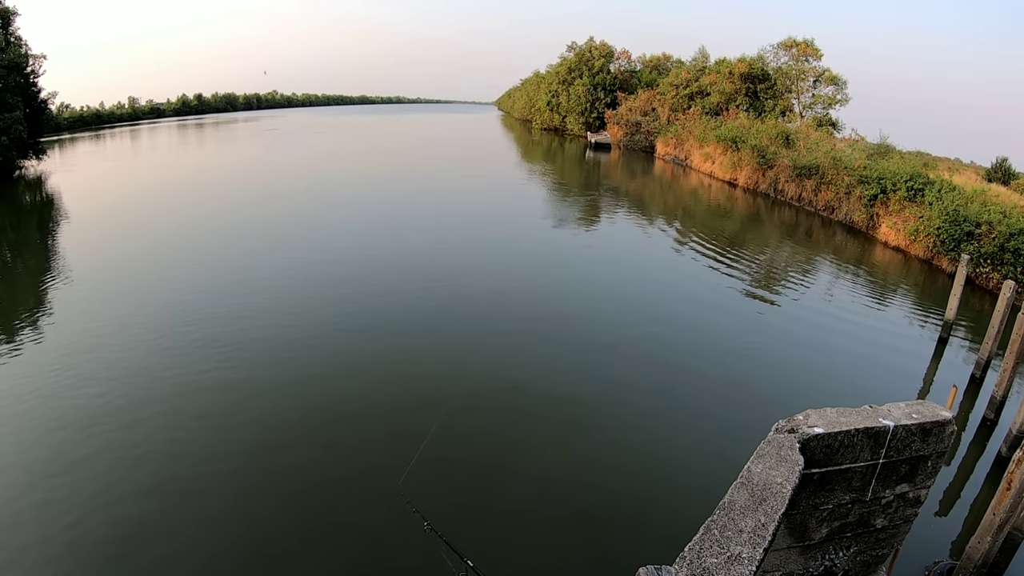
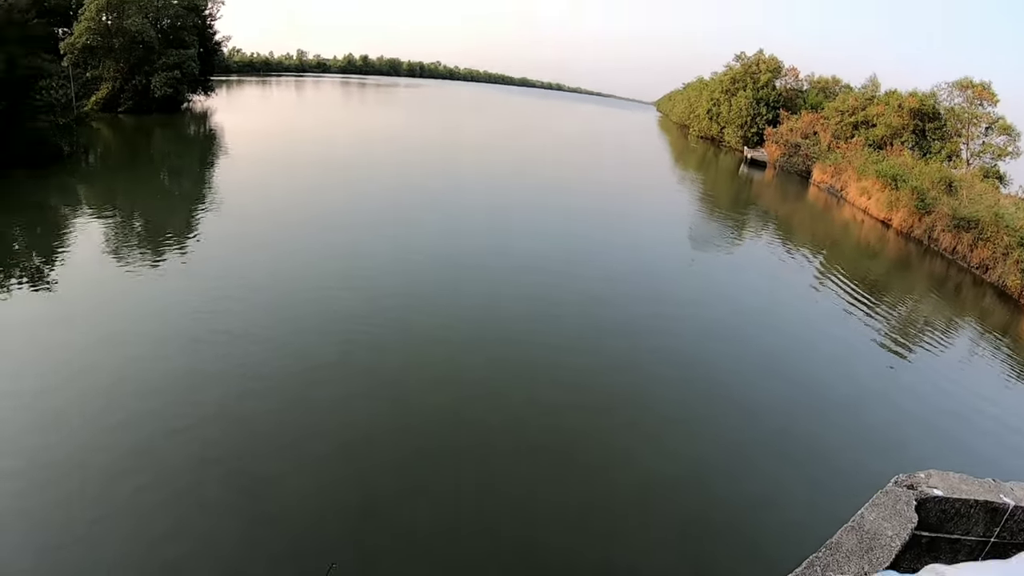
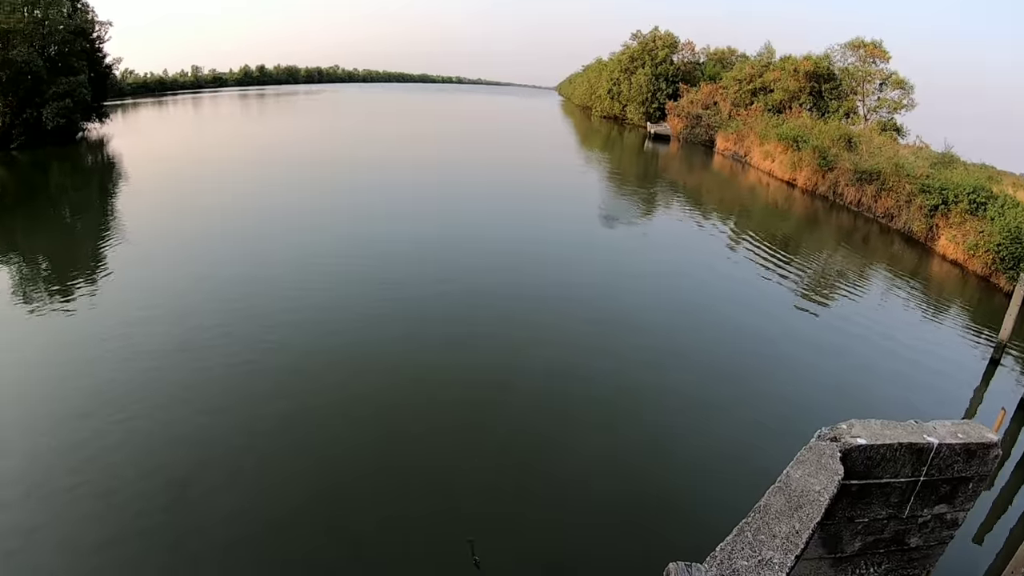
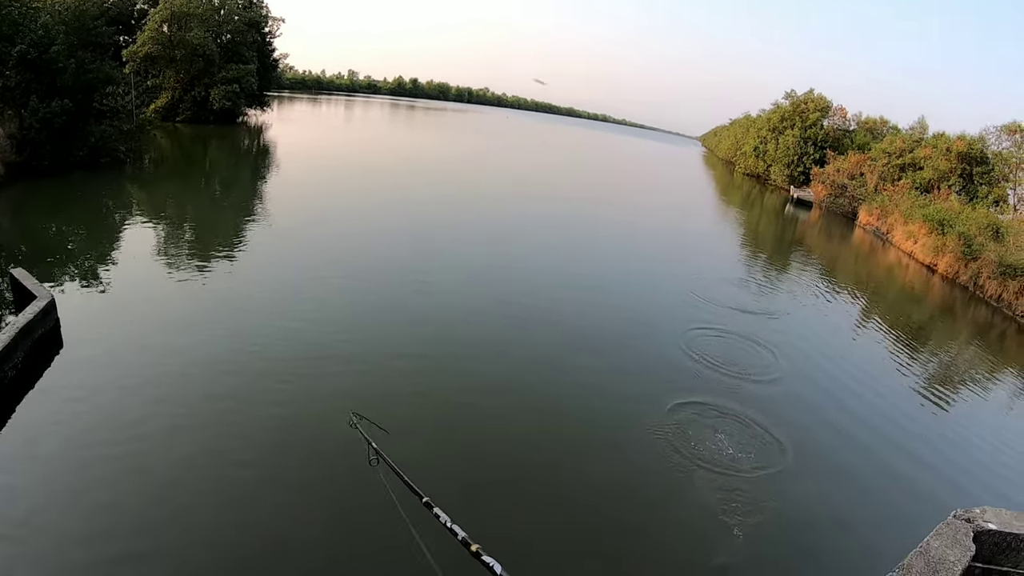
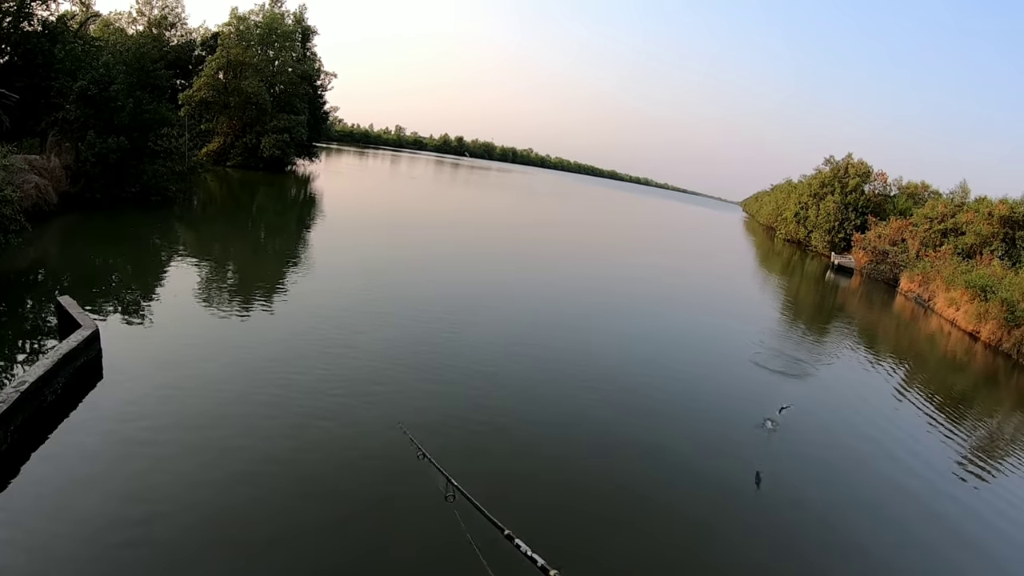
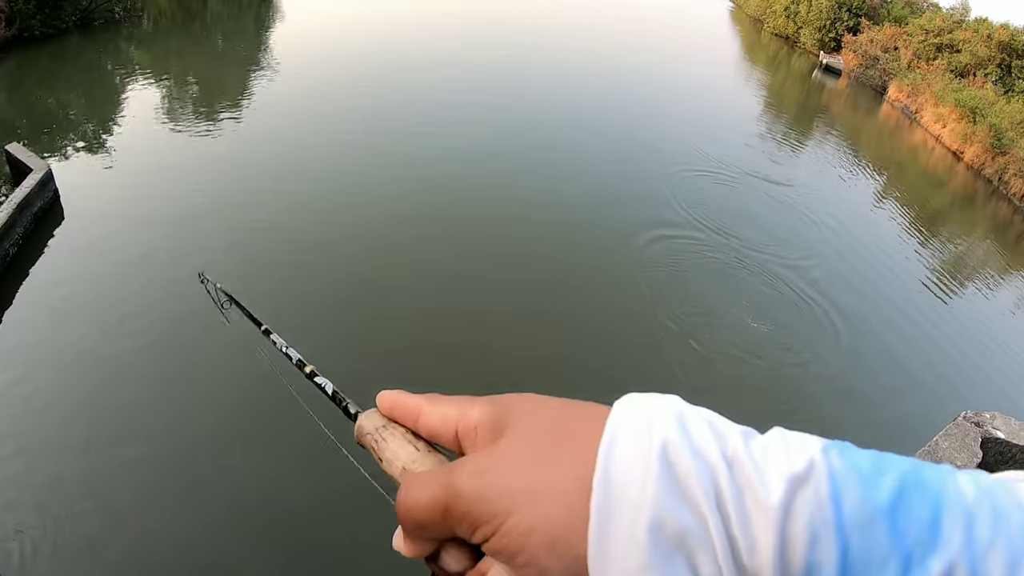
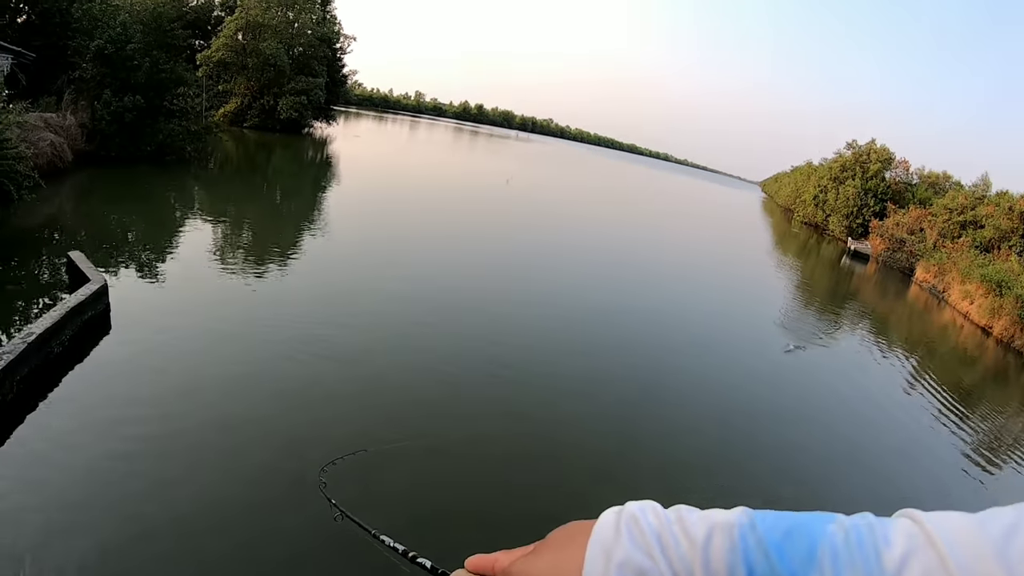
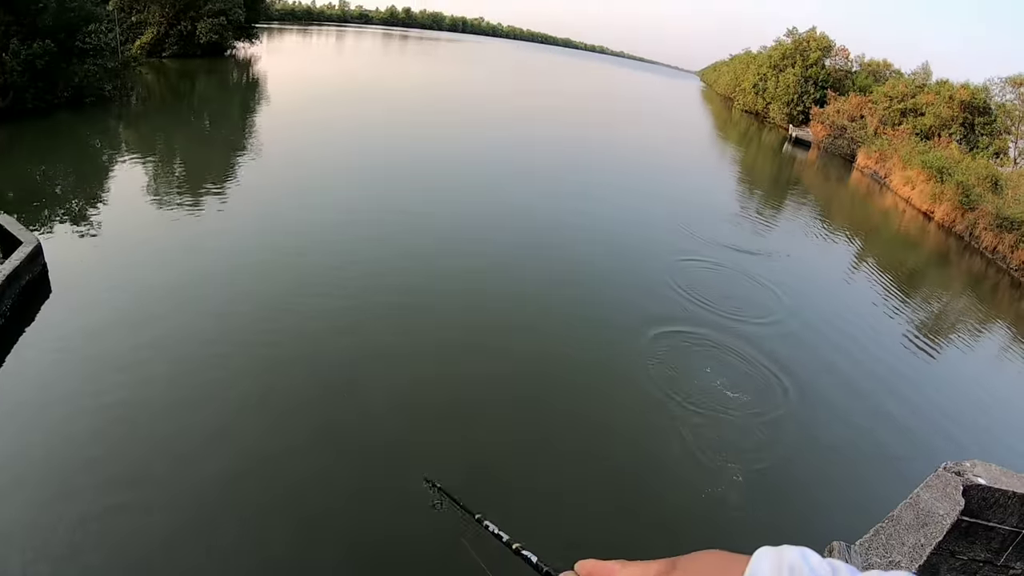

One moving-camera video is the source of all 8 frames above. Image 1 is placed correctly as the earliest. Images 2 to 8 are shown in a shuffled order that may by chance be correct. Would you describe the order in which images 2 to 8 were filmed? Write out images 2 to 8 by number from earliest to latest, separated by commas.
3, 2, 7, 5, 4, 8, 6
